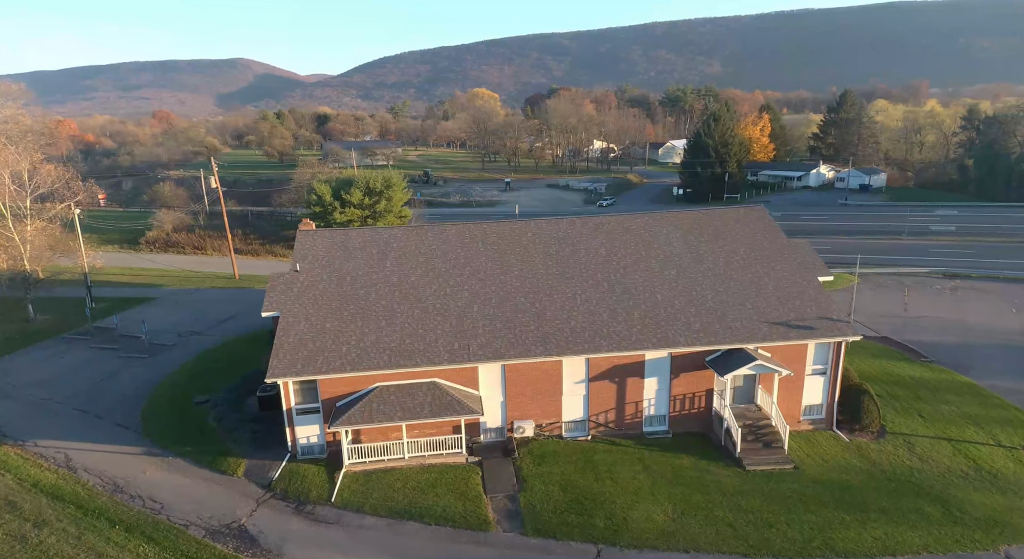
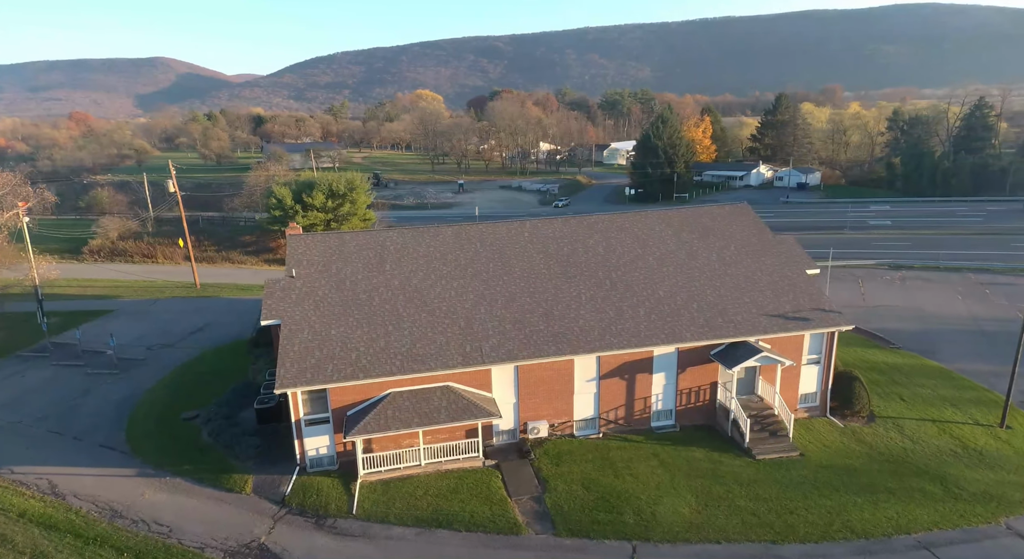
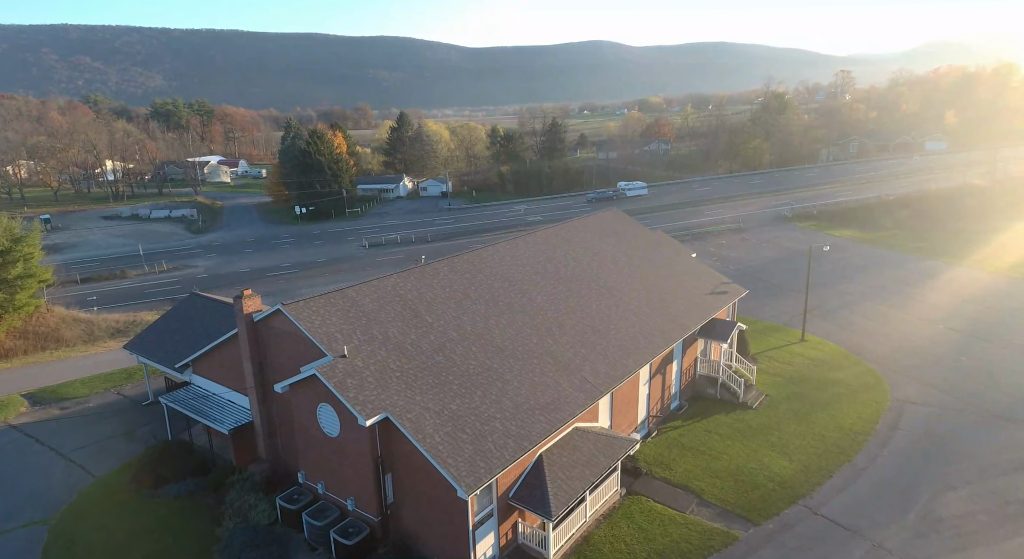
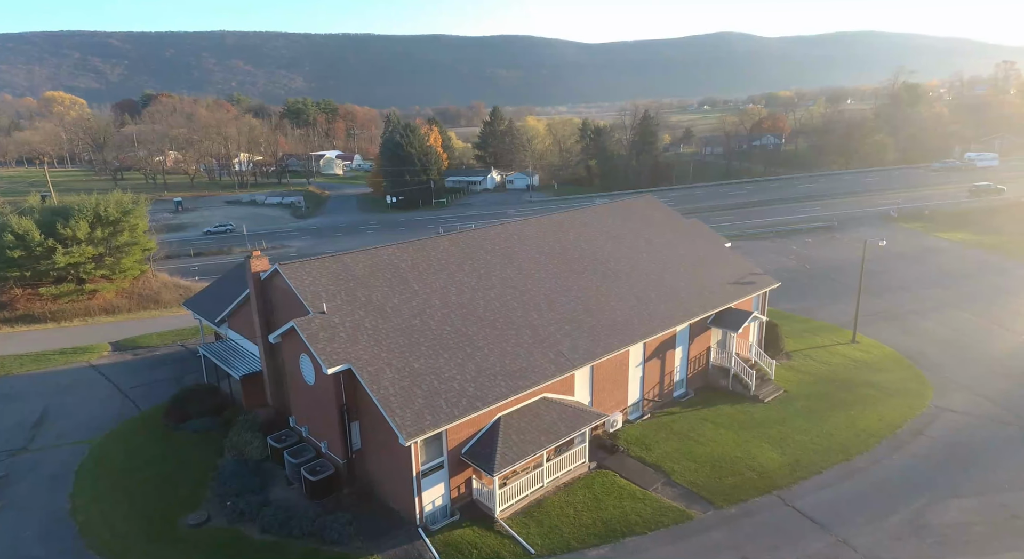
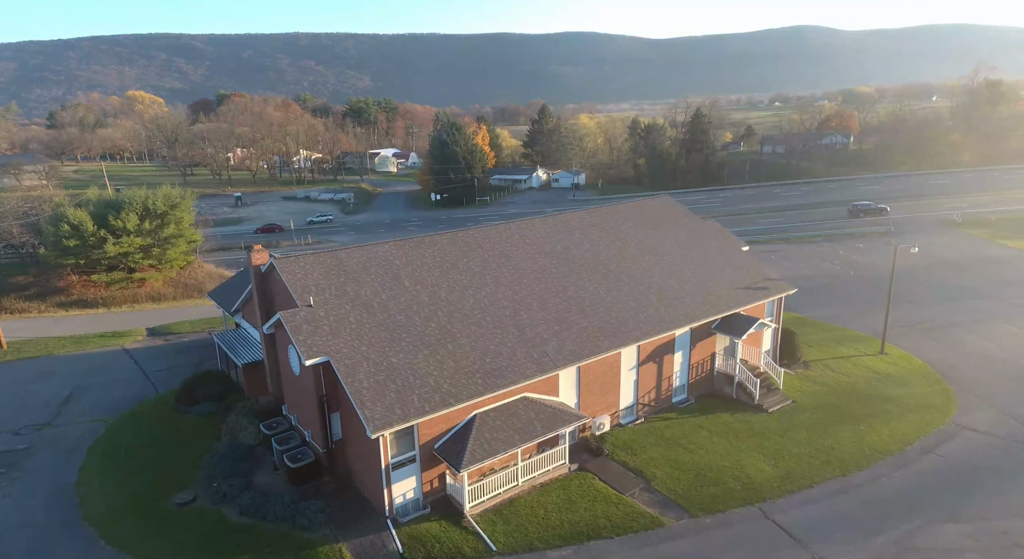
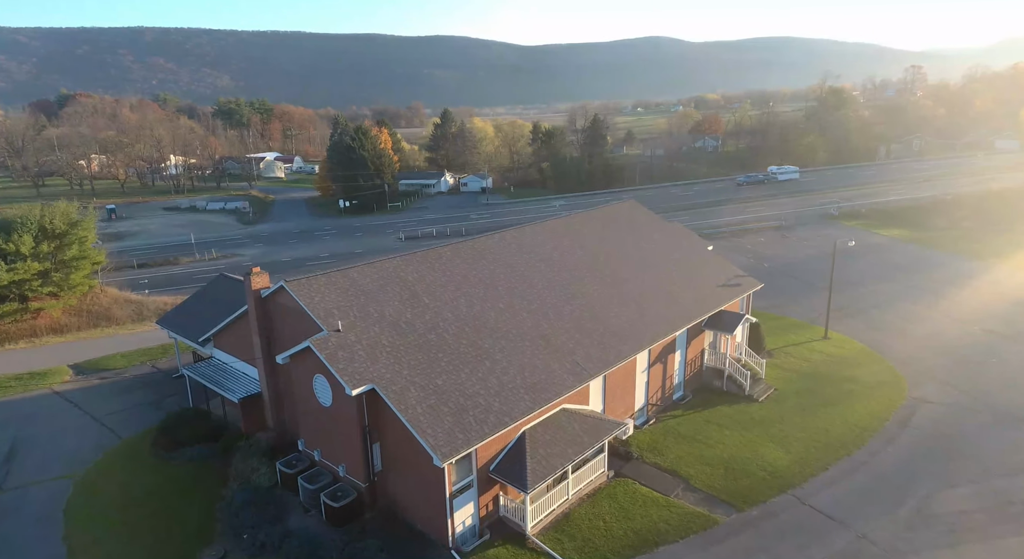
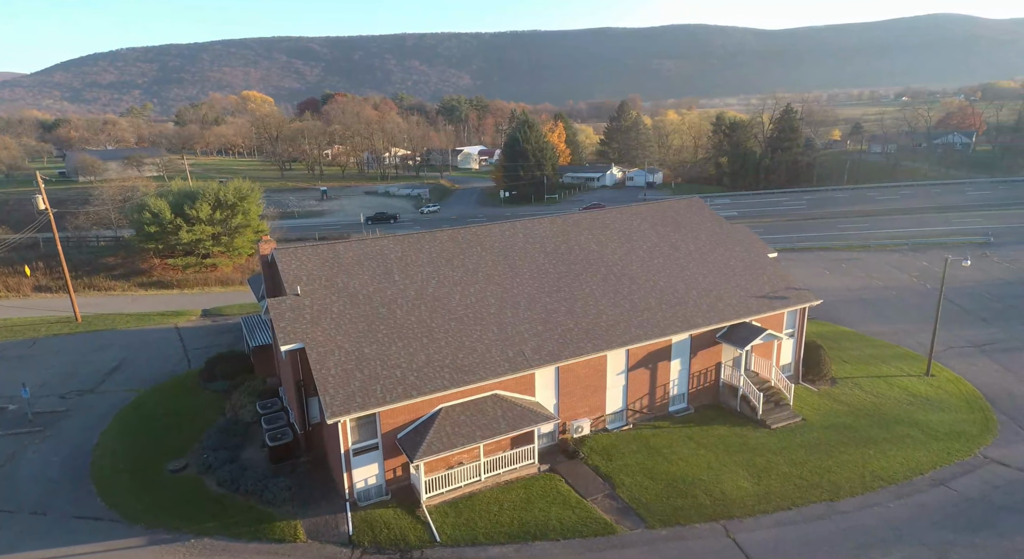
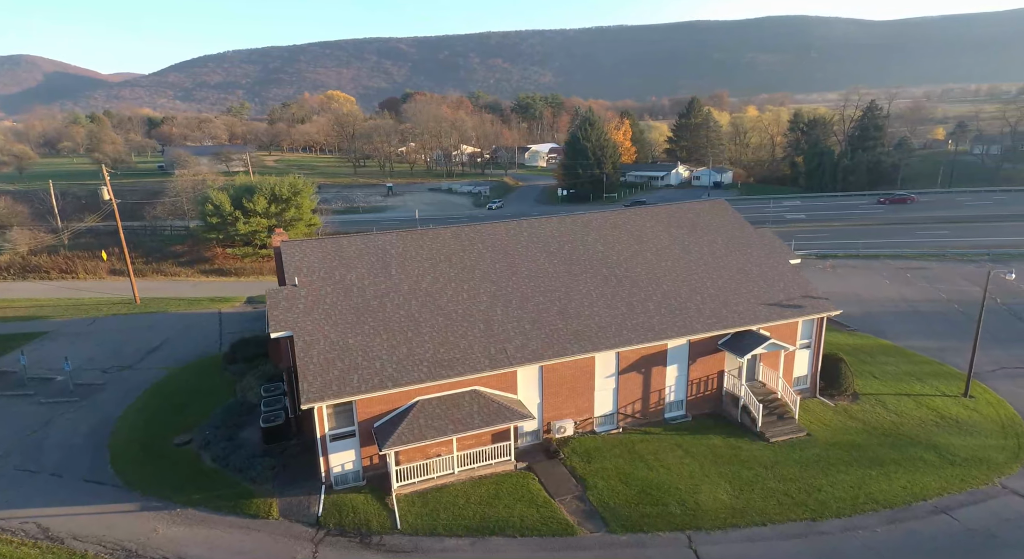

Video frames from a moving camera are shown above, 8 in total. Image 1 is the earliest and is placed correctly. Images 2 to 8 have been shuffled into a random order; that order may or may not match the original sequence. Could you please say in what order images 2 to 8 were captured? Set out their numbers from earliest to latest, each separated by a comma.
2, 8, 7, 5, 4, 6, 3
